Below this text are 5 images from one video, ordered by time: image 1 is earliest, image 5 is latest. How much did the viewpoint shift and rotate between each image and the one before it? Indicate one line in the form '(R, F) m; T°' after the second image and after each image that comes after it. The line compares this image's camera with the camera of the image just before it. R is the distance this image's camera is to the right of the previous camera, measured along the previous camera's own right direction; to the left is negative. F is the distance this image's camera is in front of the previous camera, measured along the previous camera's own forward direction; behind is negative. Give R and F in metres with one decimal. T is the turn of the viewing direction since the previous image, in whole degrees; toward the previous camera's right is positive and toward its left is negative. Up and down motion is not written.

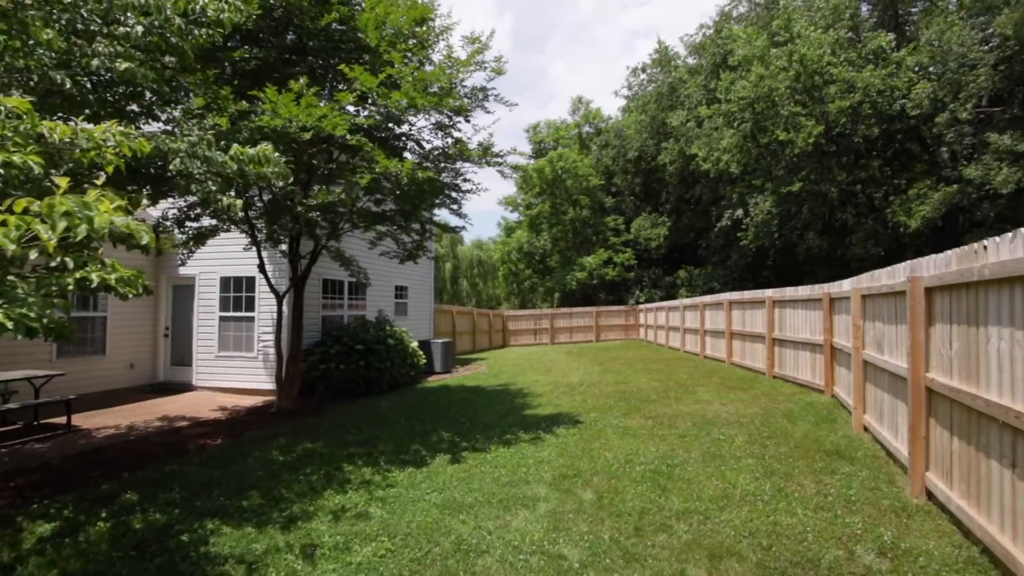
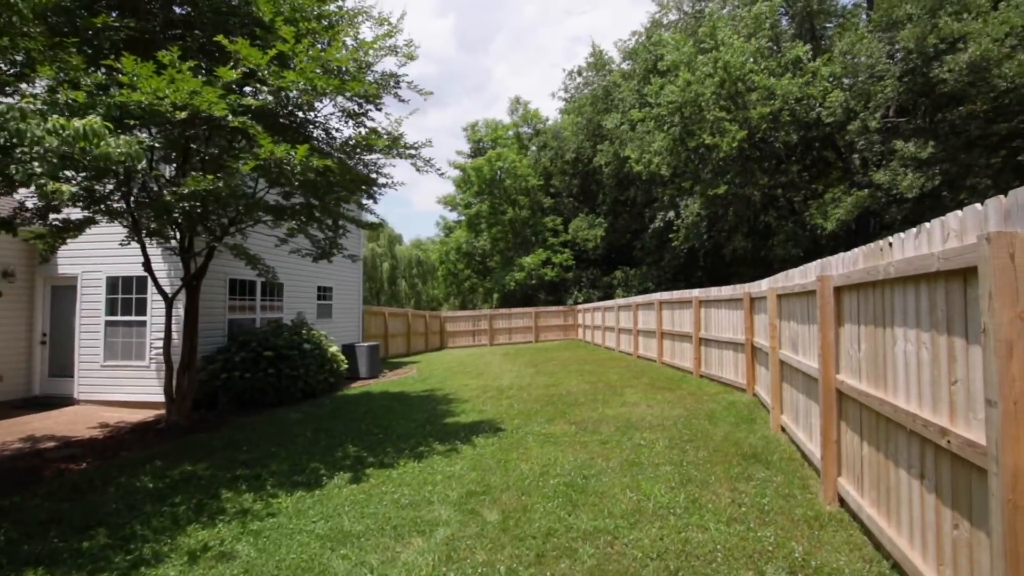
(+0.4, +0.4) m; +6°
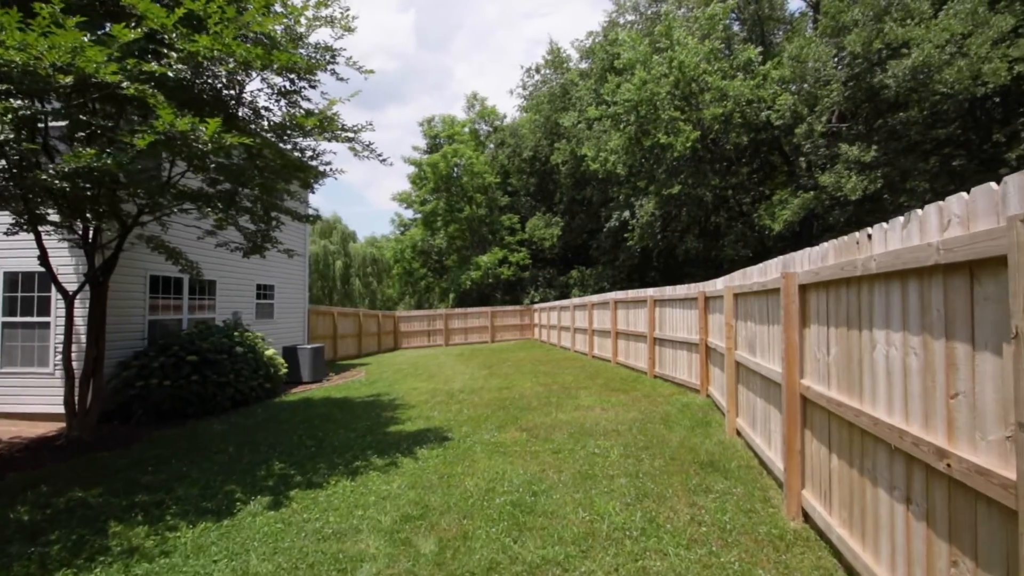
(+0.1, +0.5) m; +5°
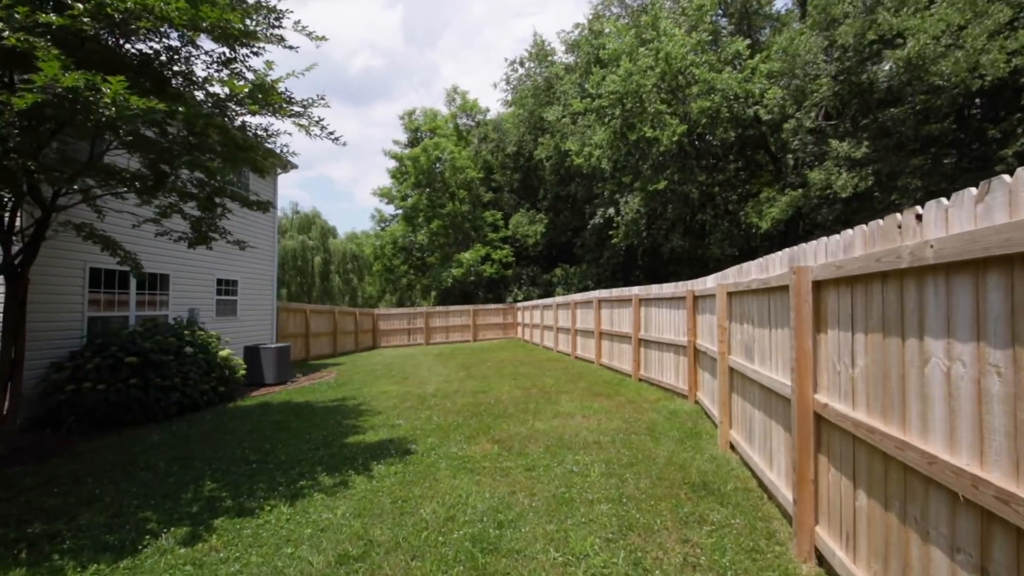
(+0.2, +0.7) m; +2°
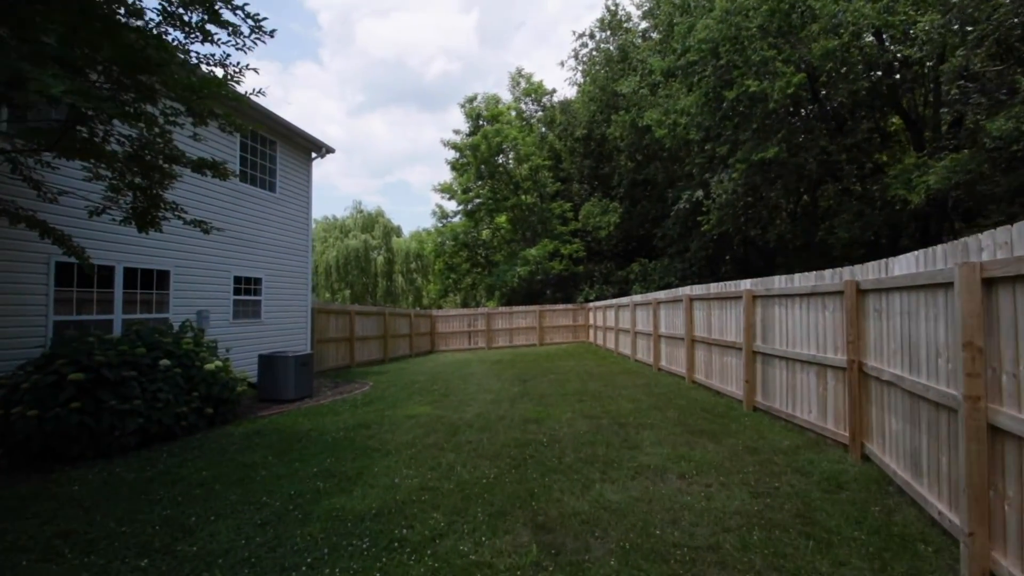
(+0.2, +2.5) m; -8°
